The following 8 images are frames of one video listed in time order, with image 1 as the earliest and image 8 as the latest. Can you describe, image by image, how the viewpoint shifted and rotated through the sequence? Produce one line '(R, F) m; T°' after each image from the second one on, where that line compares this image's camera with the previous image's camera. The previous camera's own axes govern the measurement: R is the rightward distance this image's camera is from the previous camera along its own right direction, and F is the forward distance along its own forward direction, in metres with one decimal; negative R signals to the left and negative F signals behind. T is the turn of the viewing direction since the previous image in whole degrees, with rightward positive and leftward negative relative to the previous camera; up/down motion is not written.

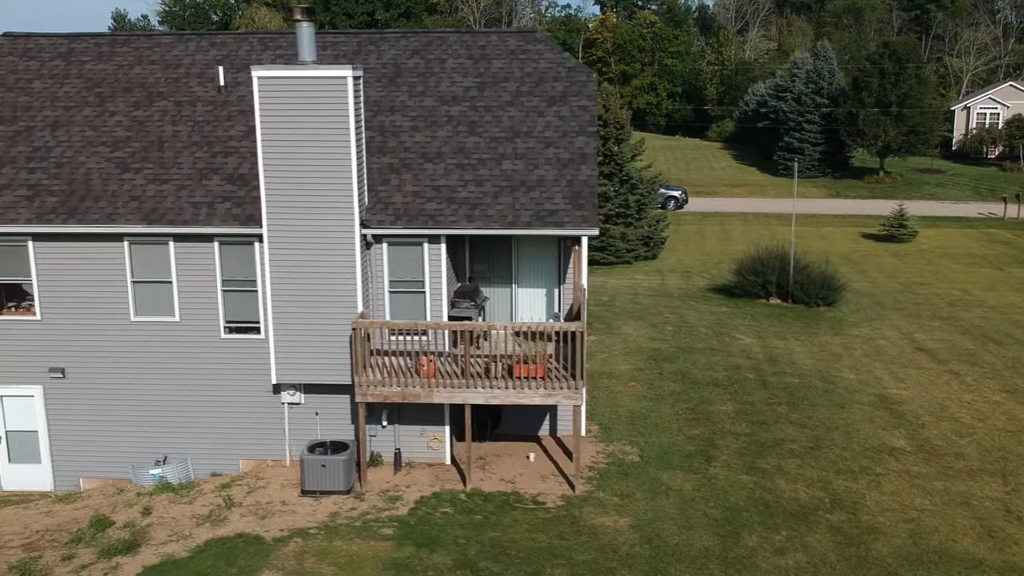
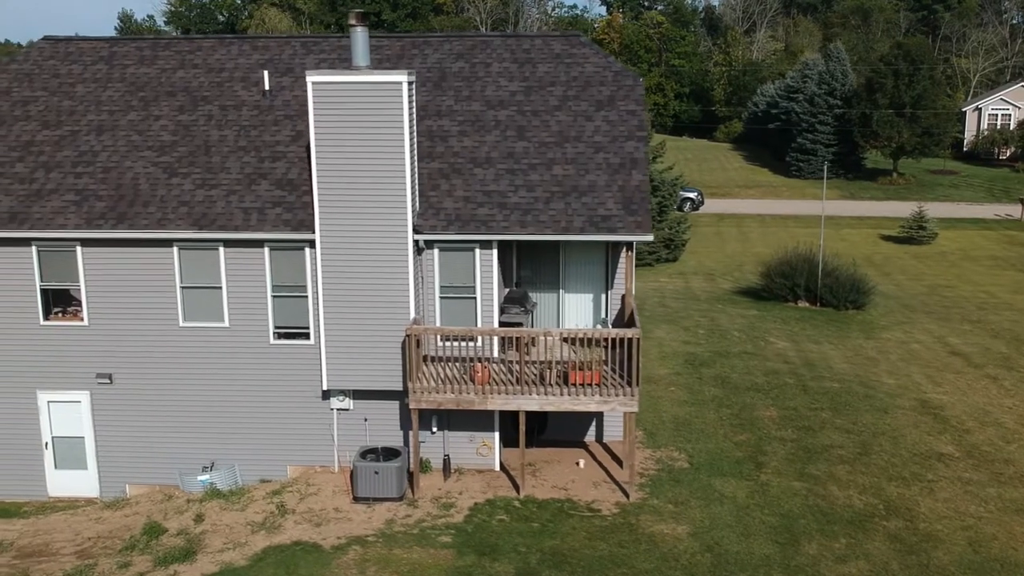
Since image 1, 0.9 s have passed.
(-0.8, +0.1) m; 0°
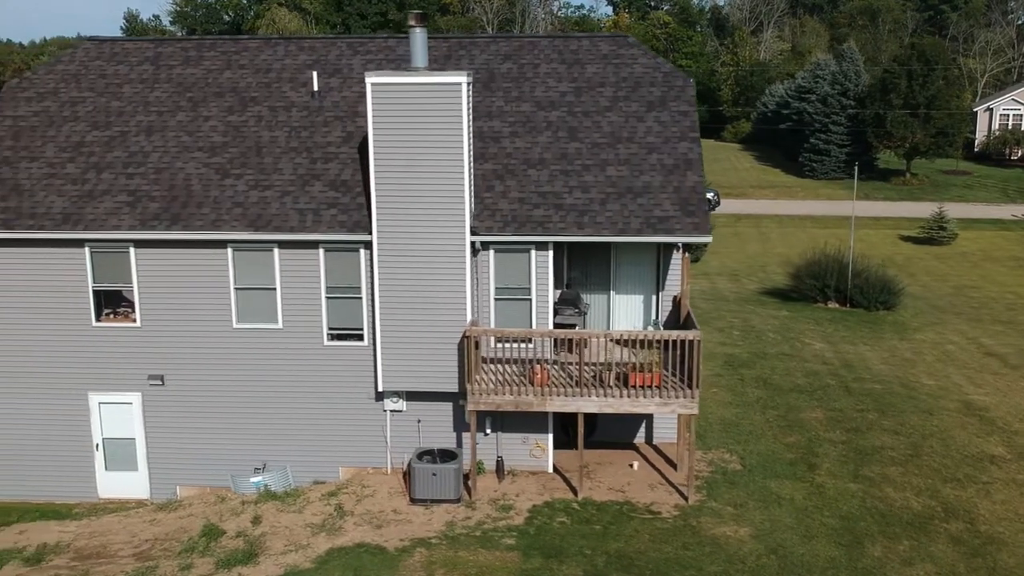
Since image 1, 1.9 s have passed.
(-0.8, 0.0) m; 0°
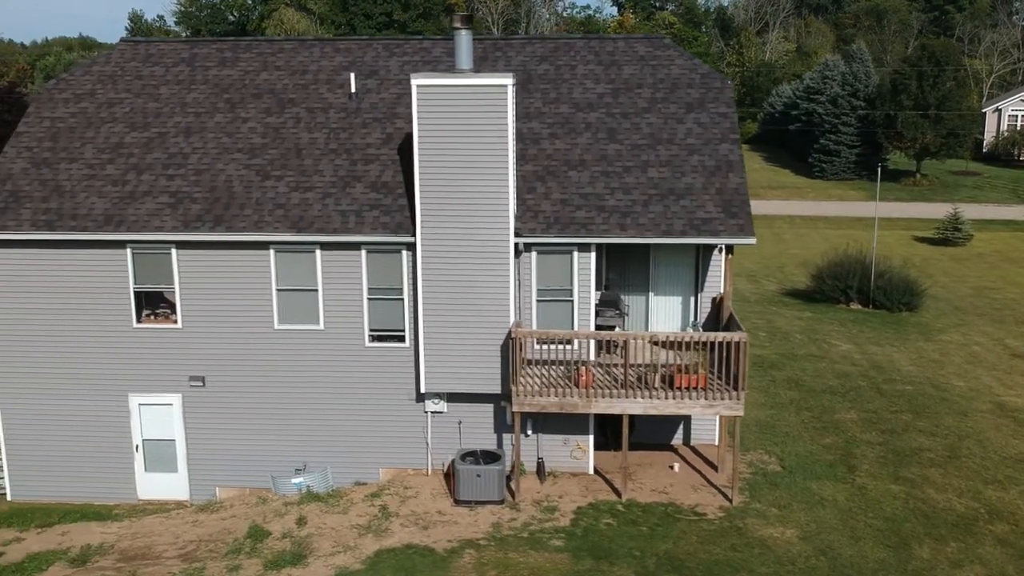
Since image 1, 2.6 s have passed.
(-0.6, 0.0) m; 0°
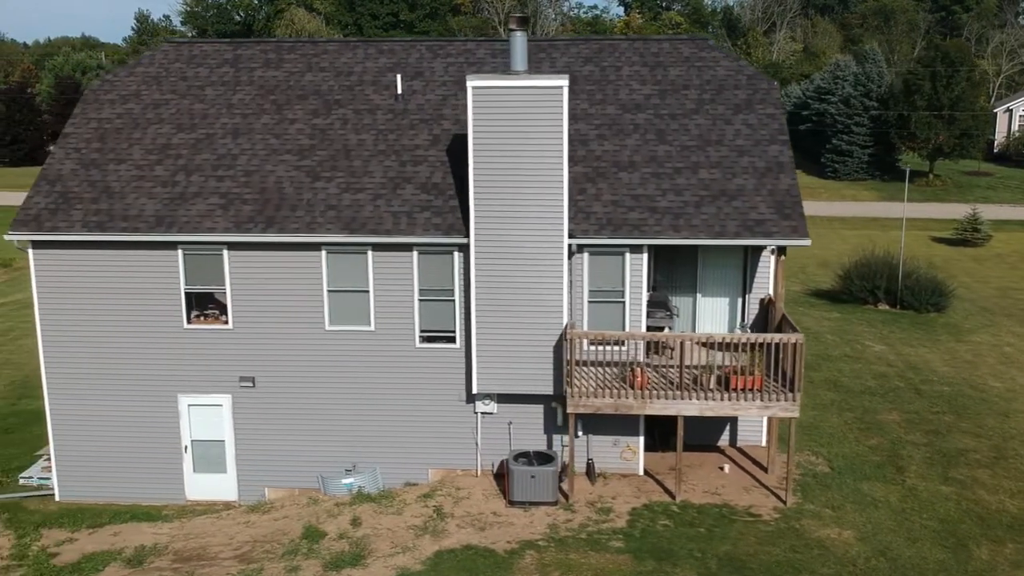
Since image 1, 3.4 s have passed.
(-0.8, 0.0) m; 0°
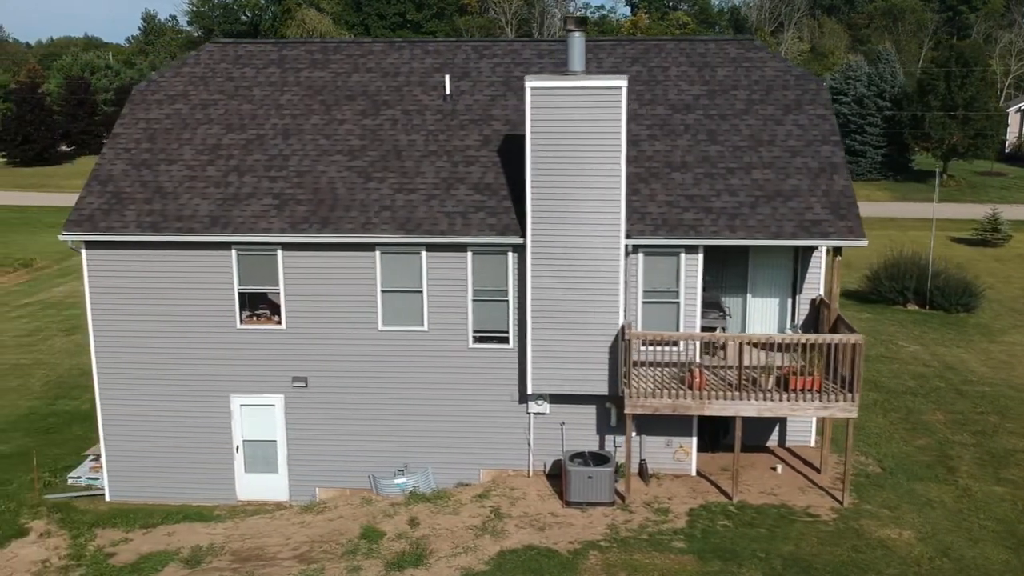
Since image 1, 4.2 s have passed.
(-0.8, 0.0) m; 0°
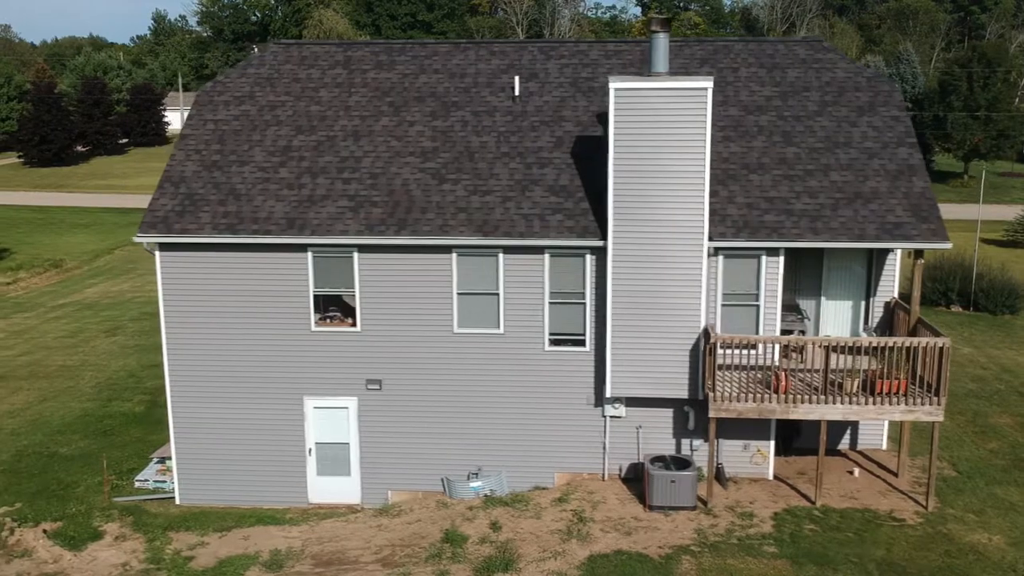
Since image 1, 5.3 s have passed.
(-1.1, +0.1) m; 0°
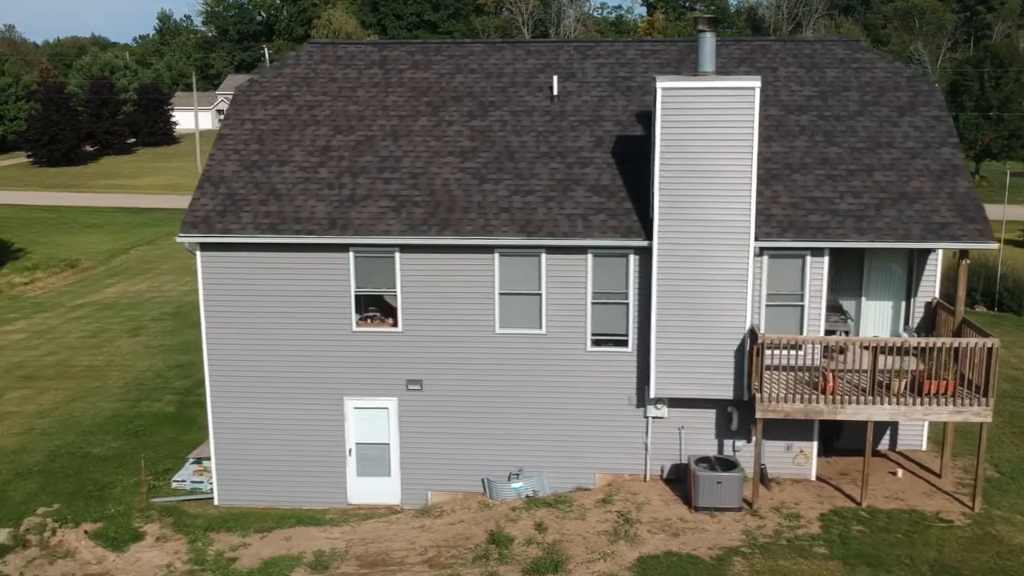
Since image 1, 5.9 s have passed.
(-0.6, 0.0) m; 0°
